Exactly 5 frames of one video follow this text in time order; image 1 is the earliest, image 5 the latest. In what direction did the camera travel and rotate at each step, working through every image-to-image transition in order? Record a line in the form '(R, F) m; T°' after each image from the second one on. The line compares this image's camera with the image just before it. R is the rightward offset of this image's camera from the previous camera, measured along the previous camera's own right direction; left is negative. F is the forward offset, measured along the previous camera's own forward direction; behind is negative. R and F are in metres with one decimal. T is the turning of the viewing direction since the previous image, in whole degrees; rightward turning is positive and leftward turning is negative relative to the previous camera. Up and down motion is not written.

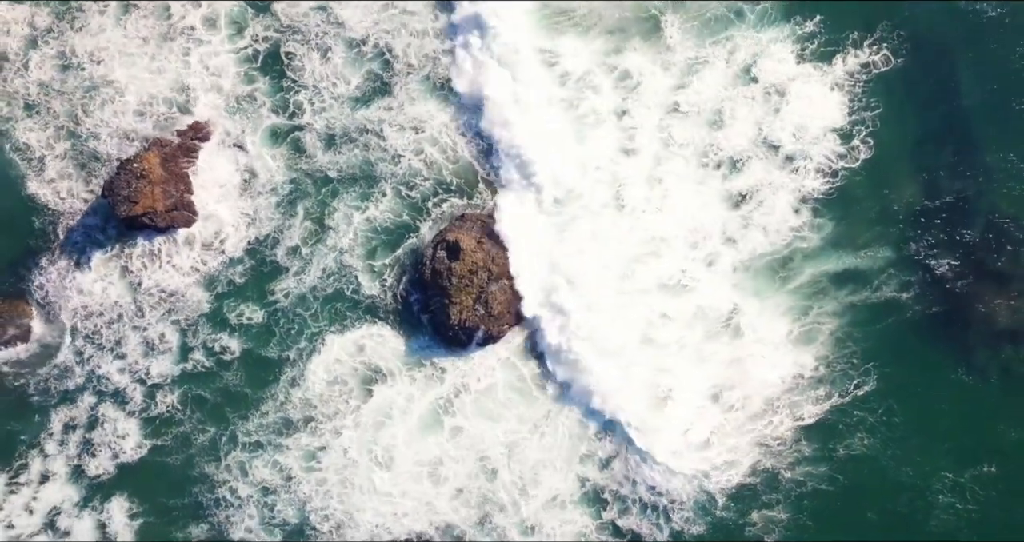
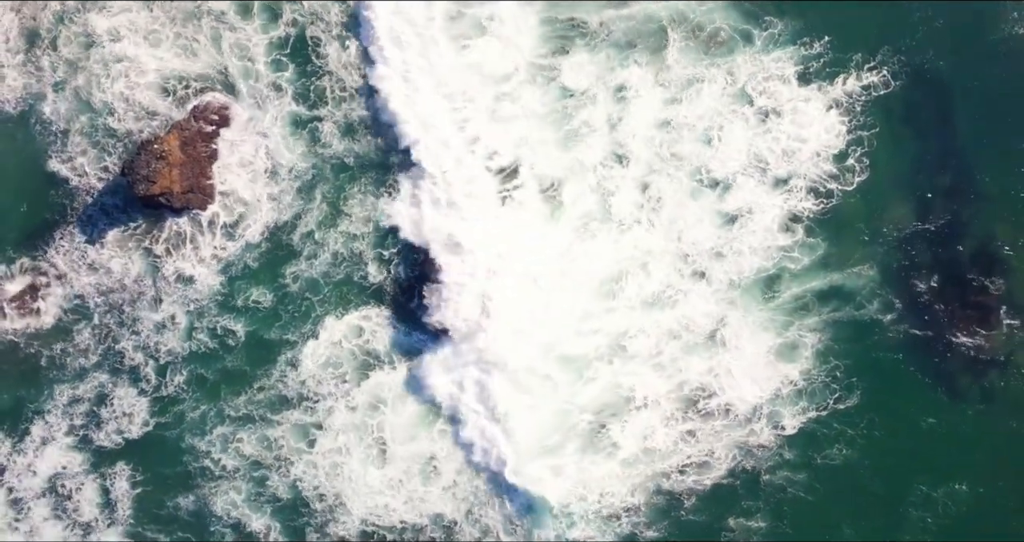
(+0.3, -0.7) m; -1°
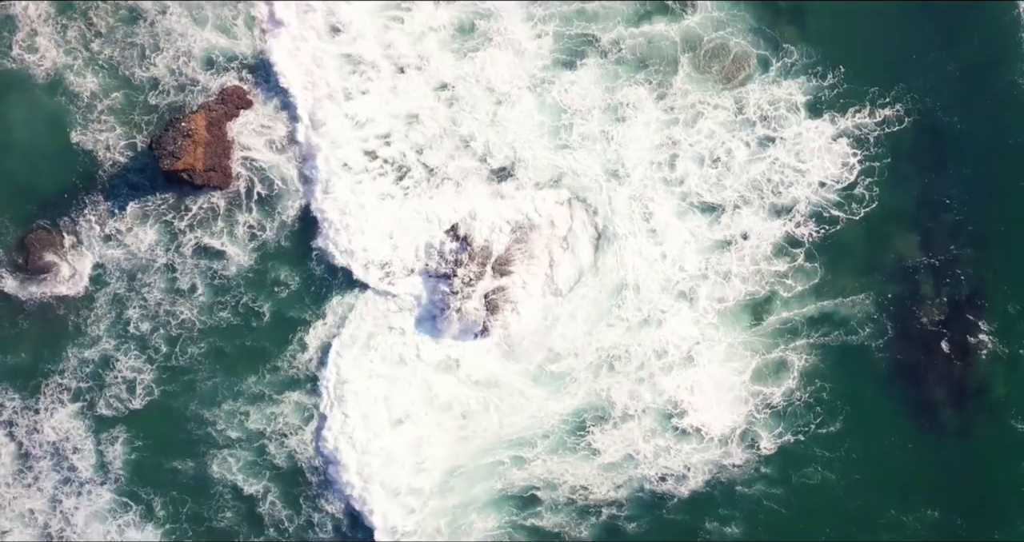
(+0.3, -0.8) m; -1°
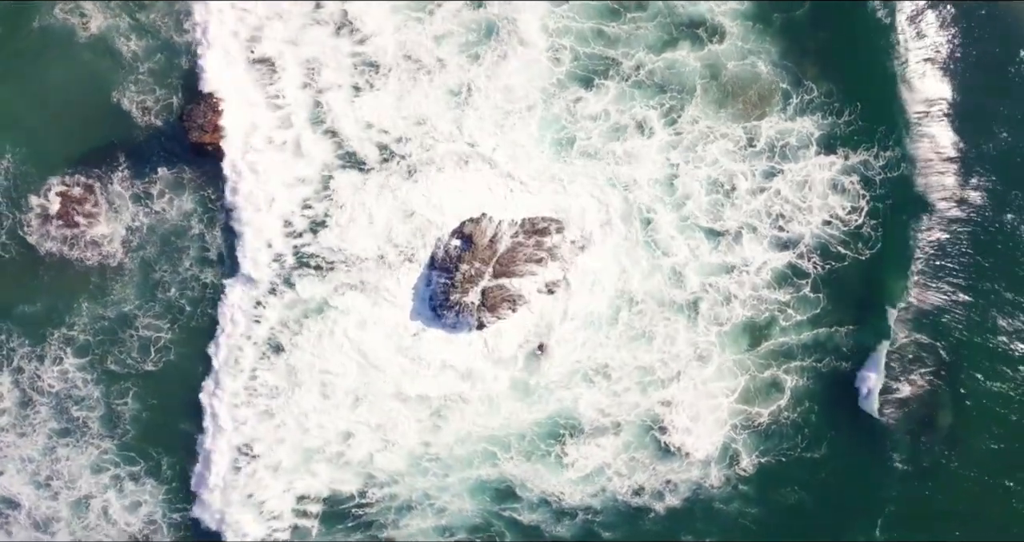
(+0.3, -0.8) m; -1°
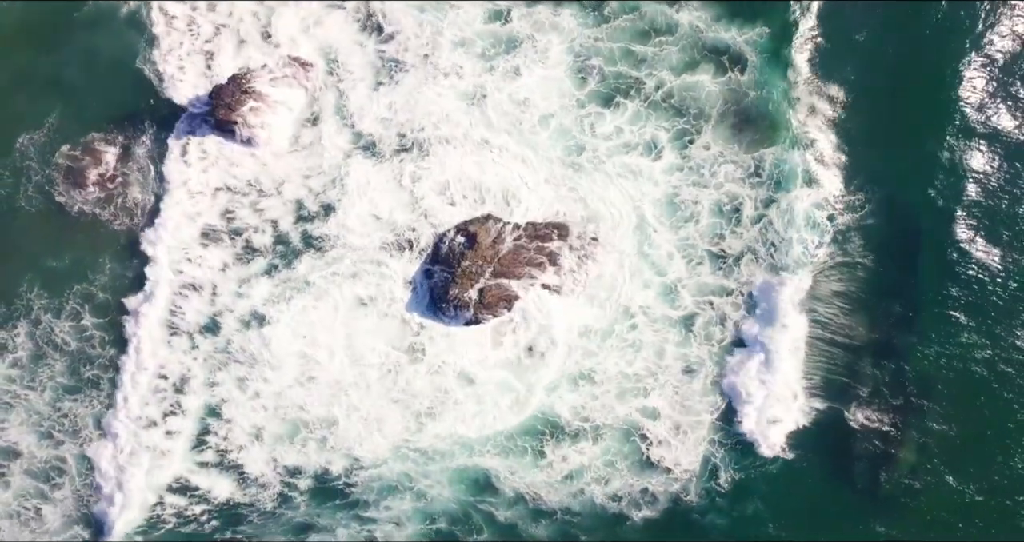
(+0.5, -0.7) m; -1°
